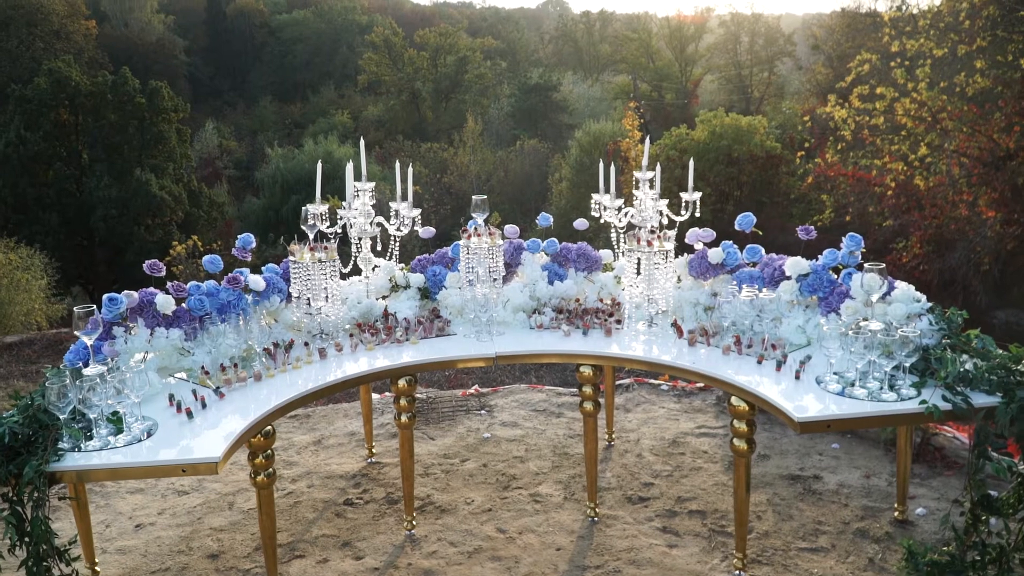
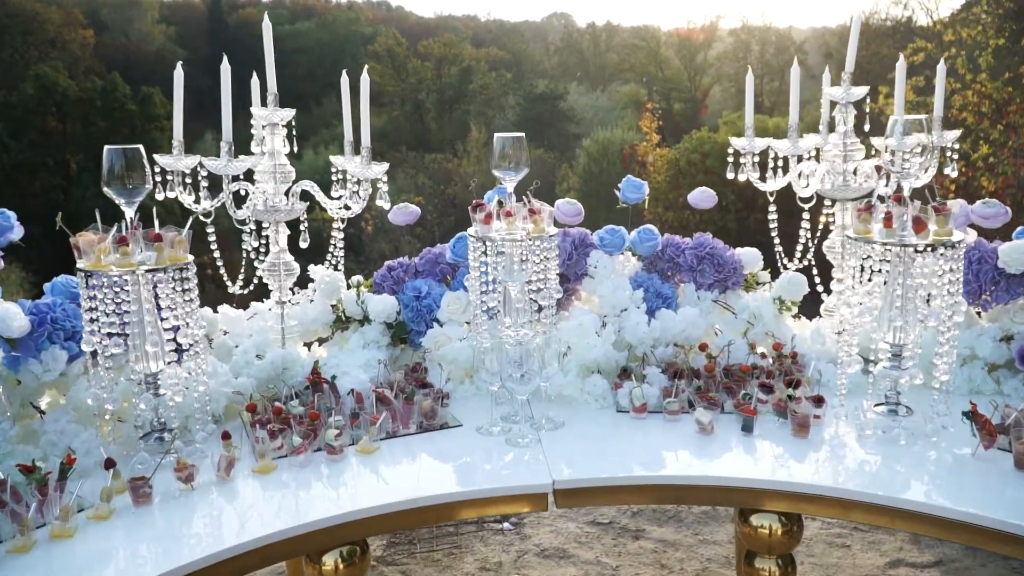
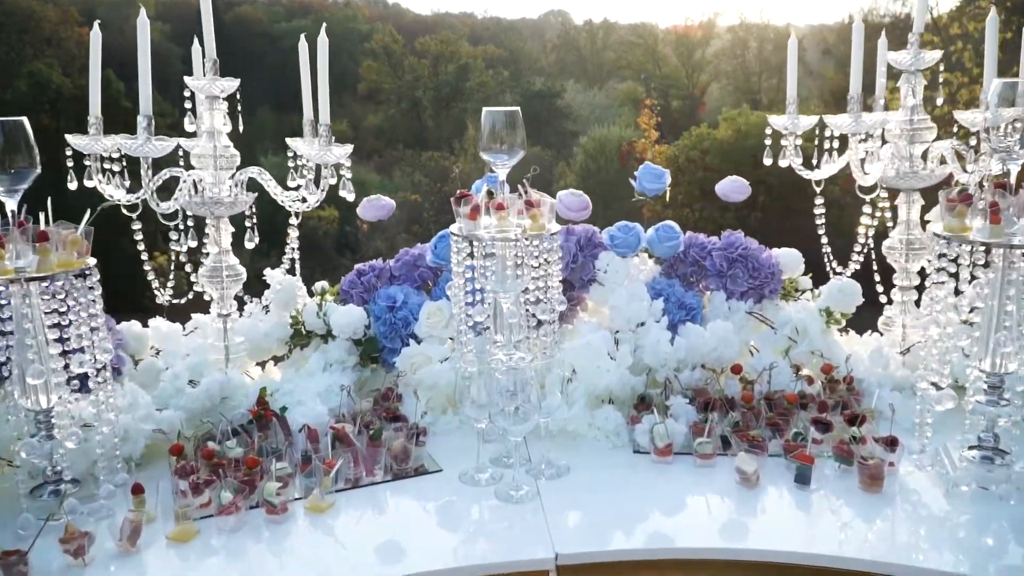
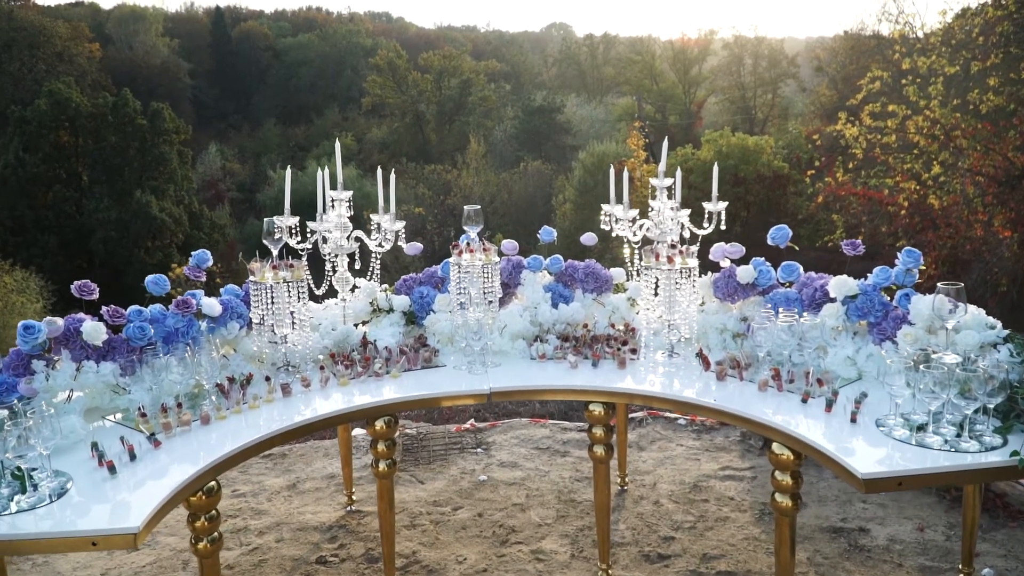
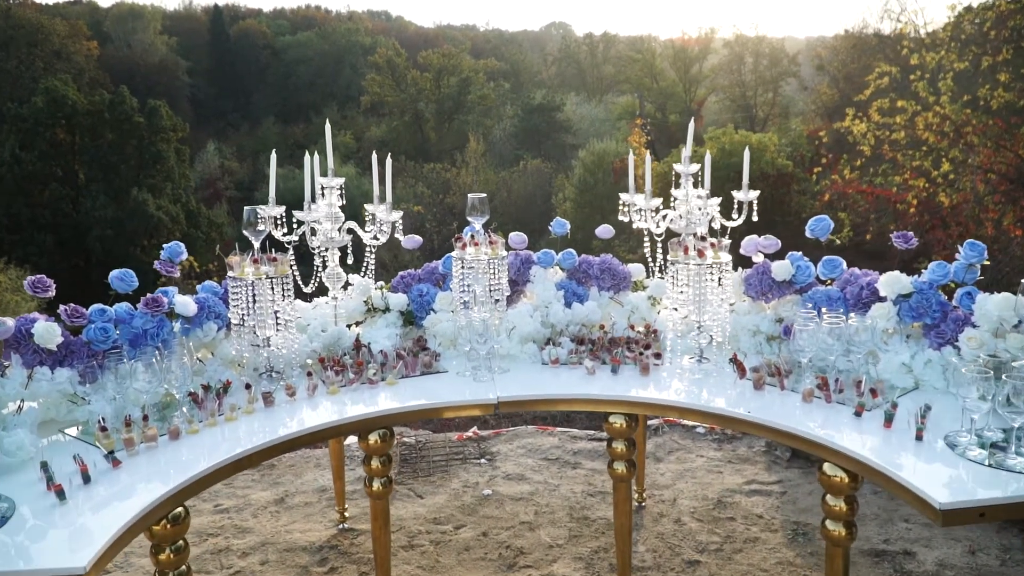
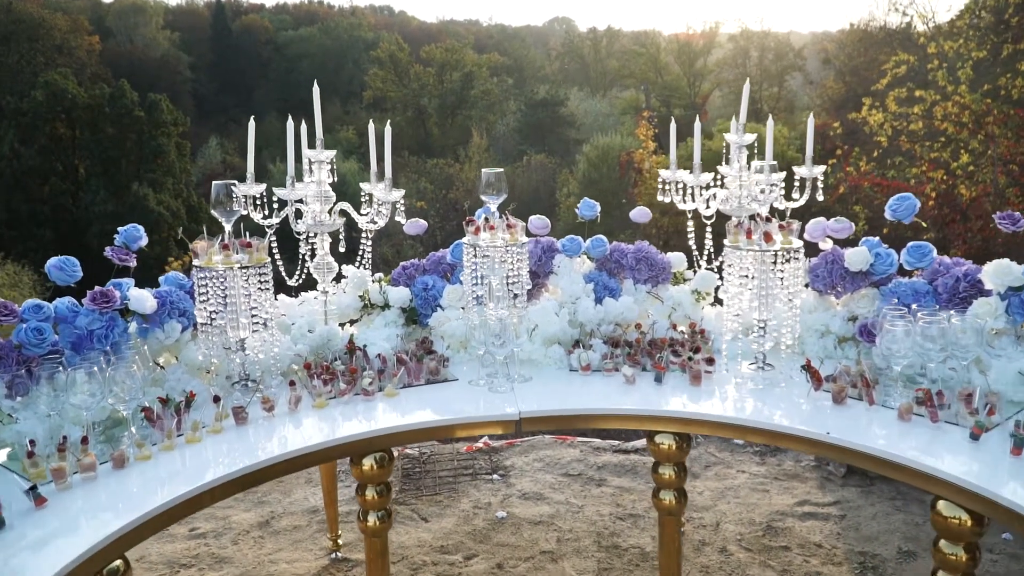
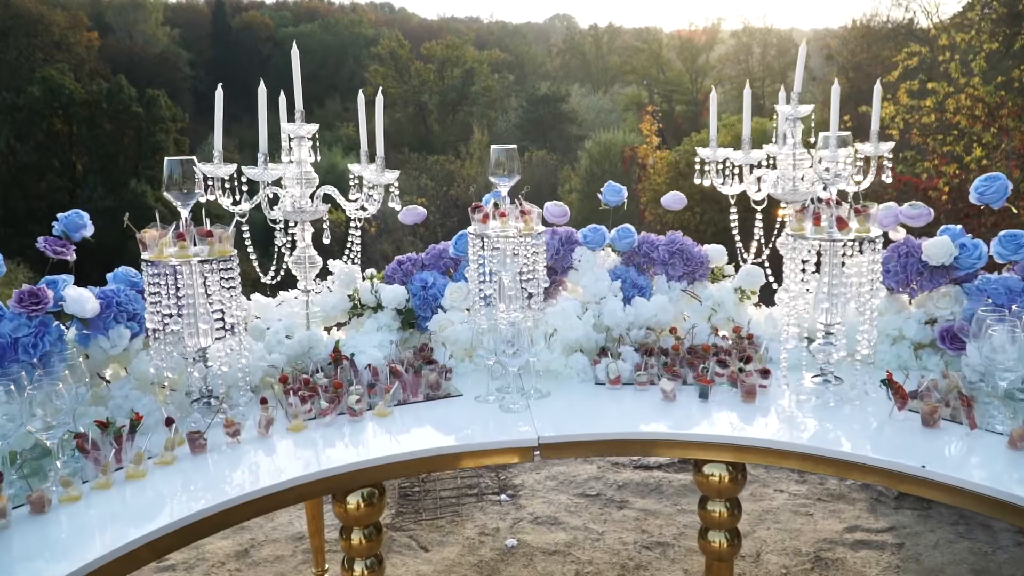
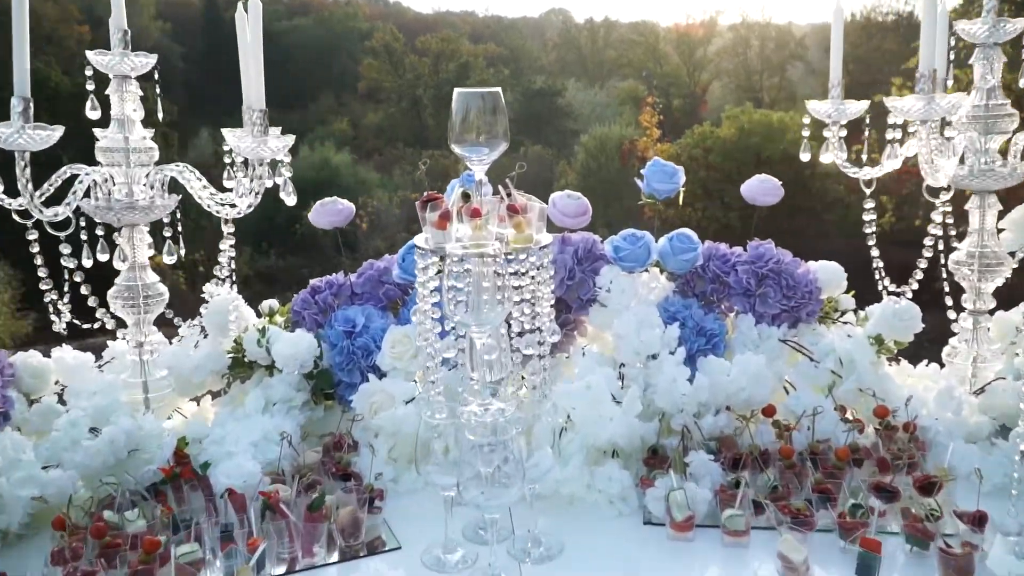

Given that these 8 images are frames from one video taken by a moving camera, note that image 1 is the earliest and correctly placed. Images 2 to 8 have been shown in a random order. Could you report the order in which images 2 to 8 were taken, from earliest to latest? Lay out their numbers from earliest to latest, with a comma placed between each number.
4, 5, 6, 7, 2, 3, 8
